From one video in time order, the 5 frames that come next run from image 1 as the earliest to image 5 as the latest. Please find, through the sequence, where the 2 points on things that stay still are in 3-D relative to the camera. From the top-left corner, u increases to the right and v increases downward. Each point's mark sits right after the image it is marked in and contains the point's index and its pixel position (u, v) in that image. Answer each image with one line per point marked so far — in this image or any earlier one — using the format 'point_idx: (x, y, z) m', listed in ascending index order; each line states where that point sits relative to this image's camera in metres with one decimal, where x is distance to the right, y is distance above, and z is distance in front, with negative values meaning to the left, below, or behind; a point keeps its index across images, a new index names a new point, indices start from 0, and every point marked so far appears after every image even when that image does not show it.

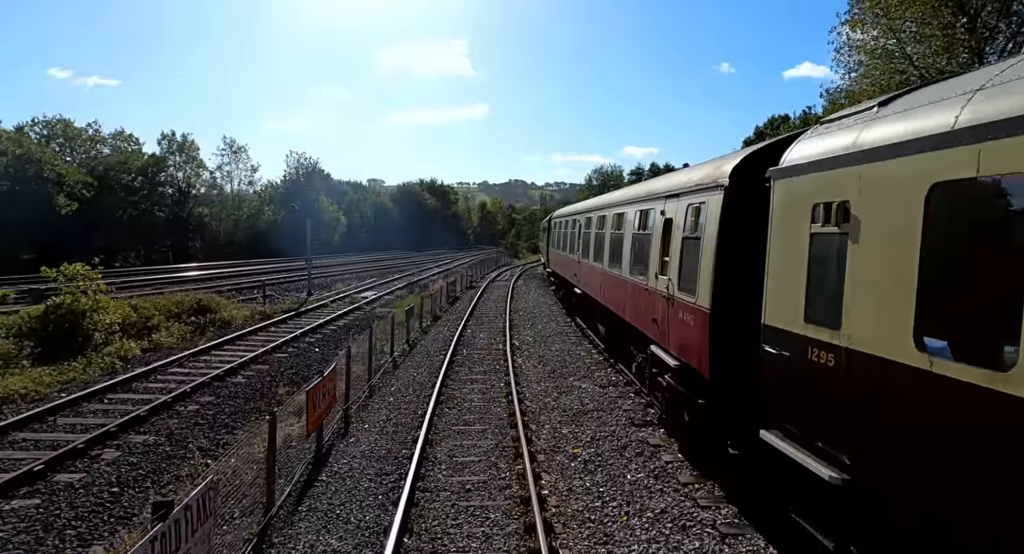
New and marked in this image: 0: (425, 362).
0: (-2.0, -1.9, +14.3) m
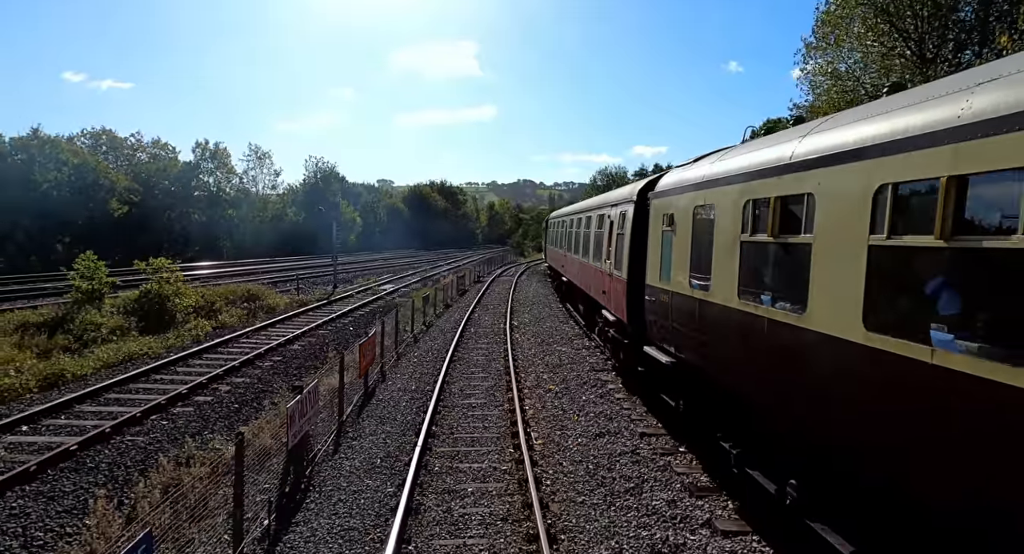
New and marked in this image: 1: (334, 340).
0: (-2.0, -1.7, +17.6) m
1: (-4.7, -1.7, +16.2) m
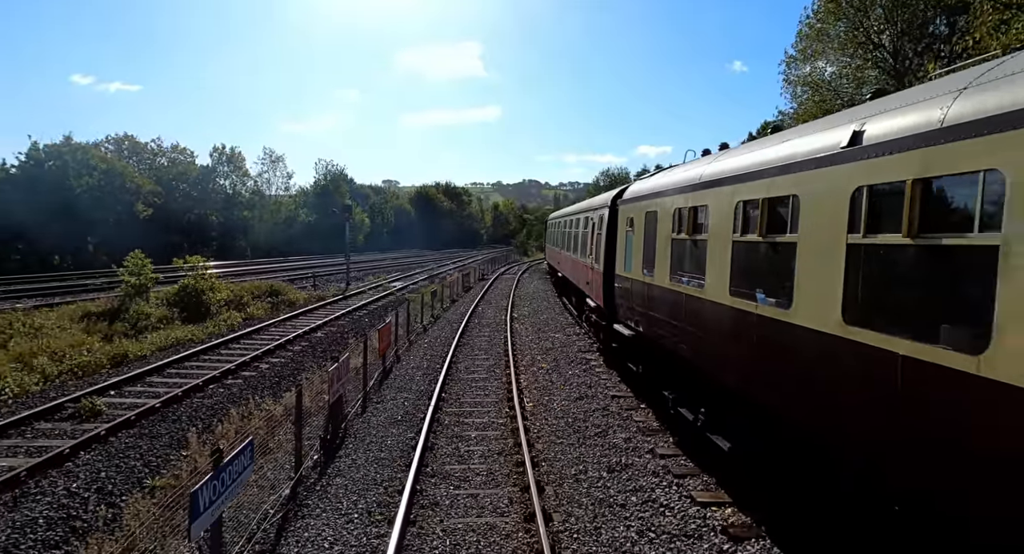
0: (-2.0, -1.6, +19.5) m
1: (-4.7, -1.5, +18.1) m
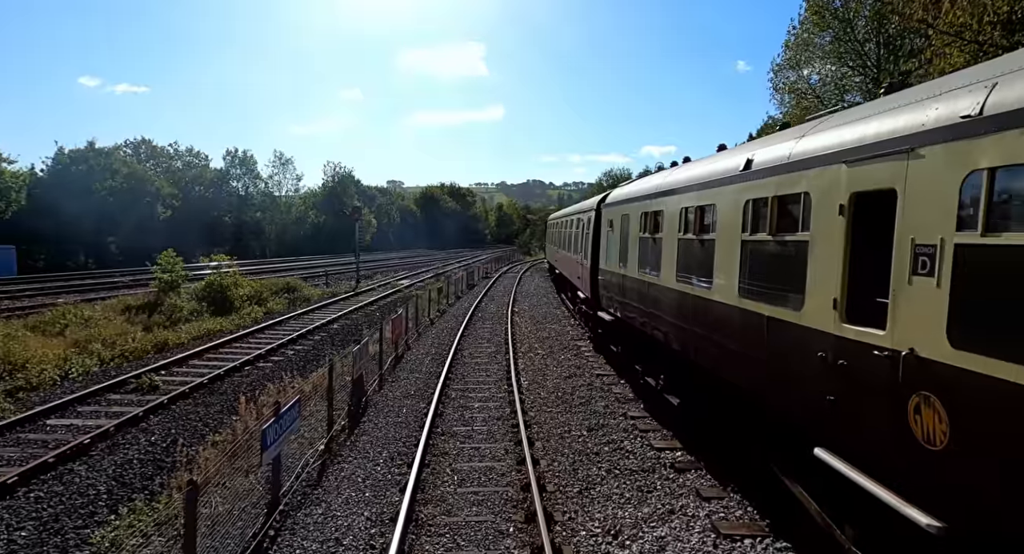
0: (-2.0, -1.4, +21.0) m
1: (-4.7, -1.4, +19.7) m
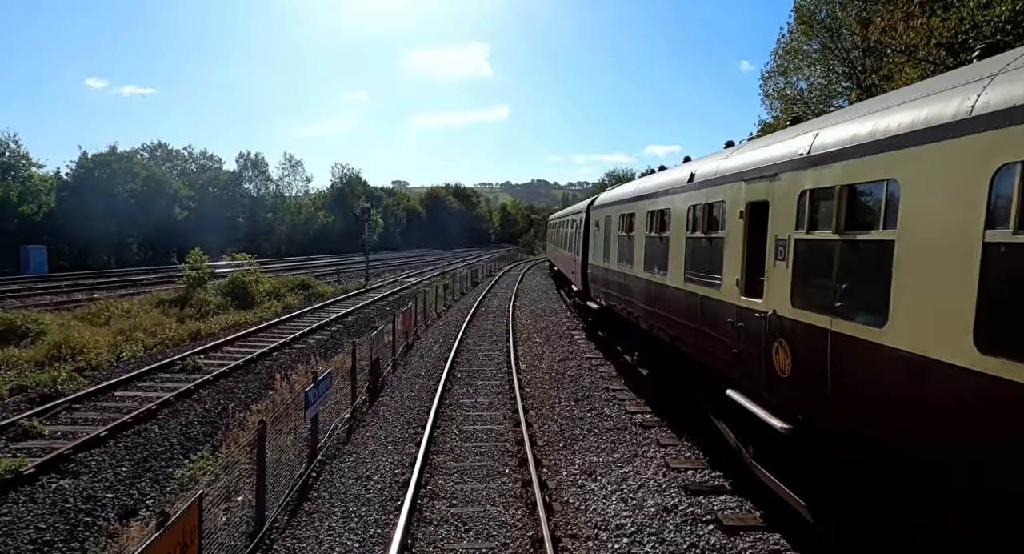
0: (-2.0, -1.3, +22.5) m
1: (-4.6, -1.3, +21.1) m
